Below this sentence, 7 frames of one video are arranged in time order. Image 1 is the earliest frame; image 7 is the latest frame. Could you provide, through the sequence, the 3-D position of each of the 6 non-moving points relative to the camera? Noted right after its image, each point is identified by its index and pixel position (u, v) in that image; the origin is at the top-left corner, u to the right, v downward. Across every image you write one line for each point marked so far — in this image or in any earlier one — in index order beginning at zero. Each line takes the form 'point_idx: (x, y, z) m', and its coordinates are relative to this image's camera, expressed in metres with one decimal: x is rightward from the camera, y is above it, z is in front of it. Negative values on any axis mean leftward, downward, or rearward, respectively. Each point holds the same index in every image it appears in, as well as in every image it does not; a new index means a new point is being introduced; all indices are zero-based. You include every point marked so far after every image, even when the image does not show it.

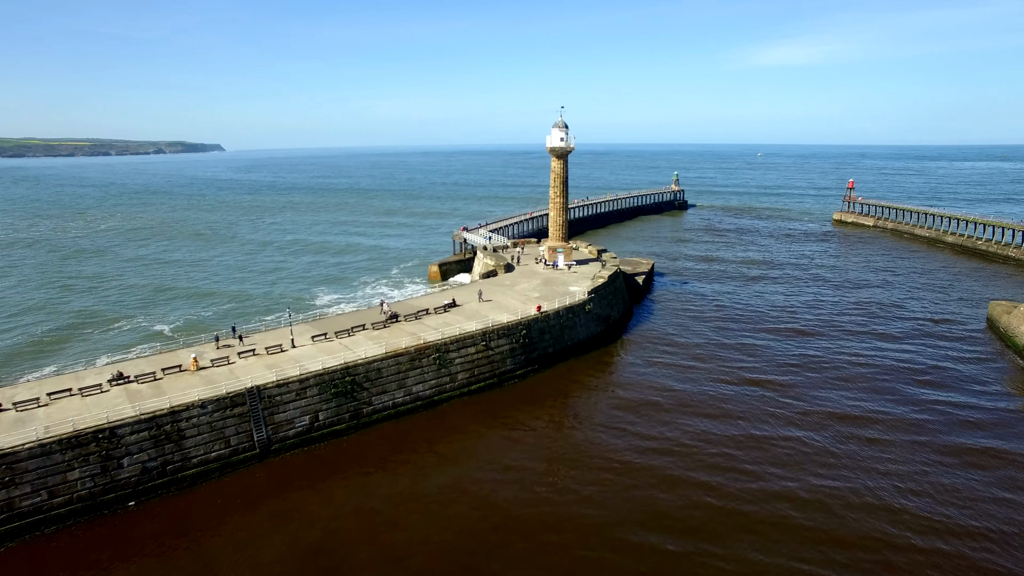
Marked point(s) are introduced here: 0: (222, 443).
0: (-8.8, -4.7, +19.7) m
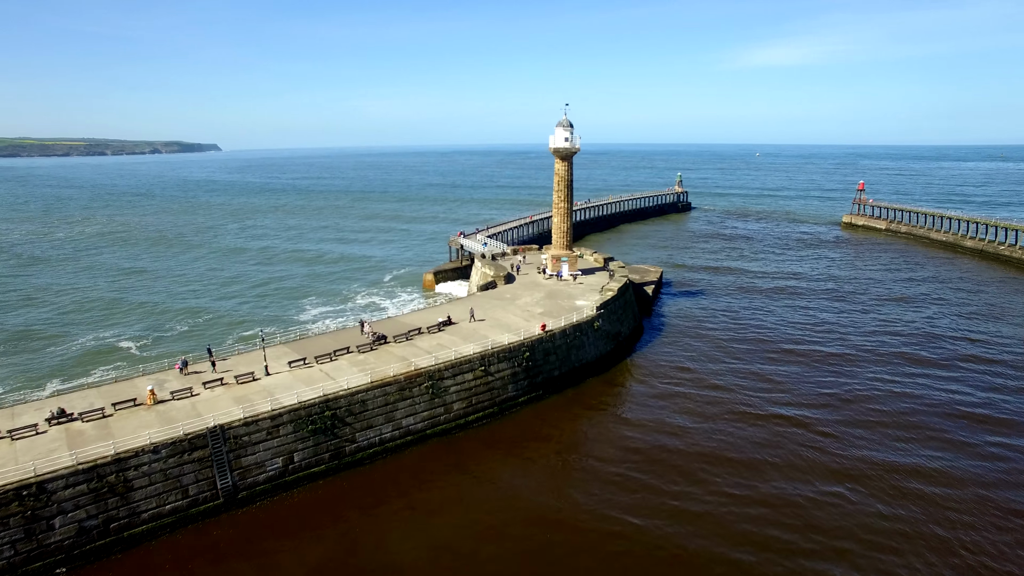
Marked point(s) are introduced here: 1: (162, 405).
0: (-8.7, -5.4, +16.9) m
1: (-10.2, -3.4, +18.8) m
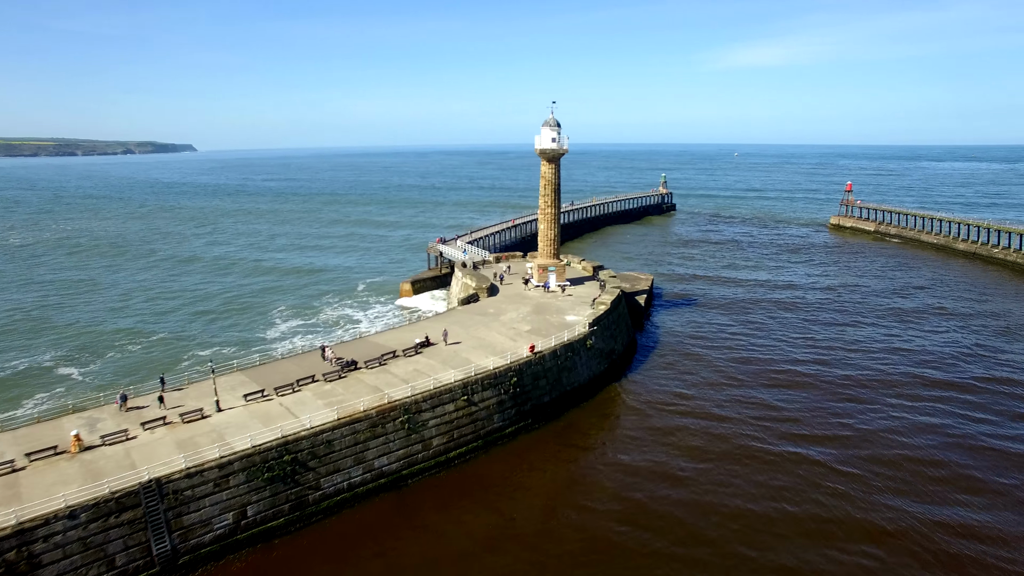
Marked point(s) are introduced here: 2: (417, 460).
0: (-8.9, -6.1, +14.1) m
1: (-10.5, -4.1, +16.0) m
2: (-2.9, -5.2, +19.6) m
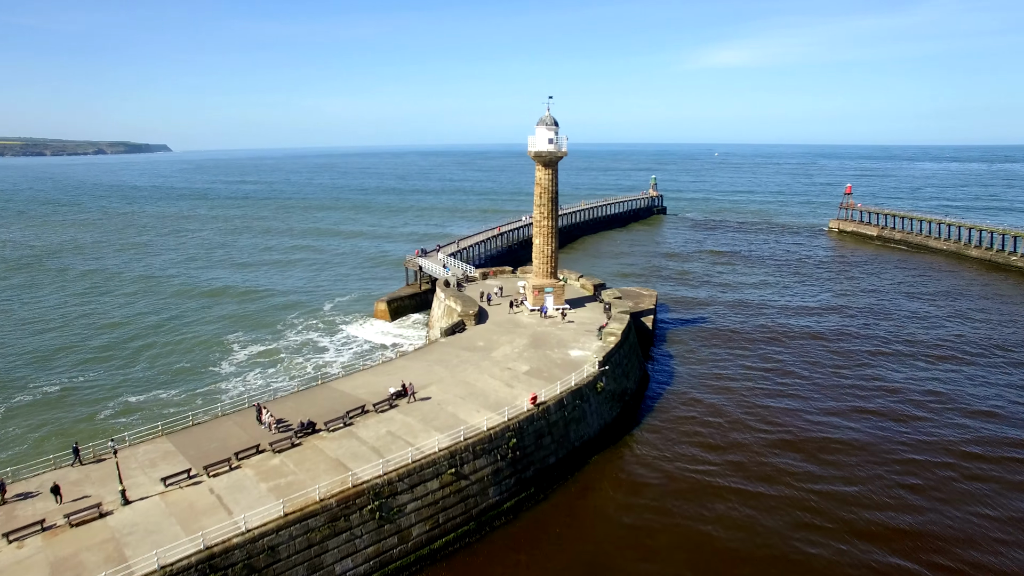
0: (-8.7, -7.2, +9.5) m
1: (-10.3, -5.3, +11.3) m
2: (-2.8, -6.3, +15.1) m
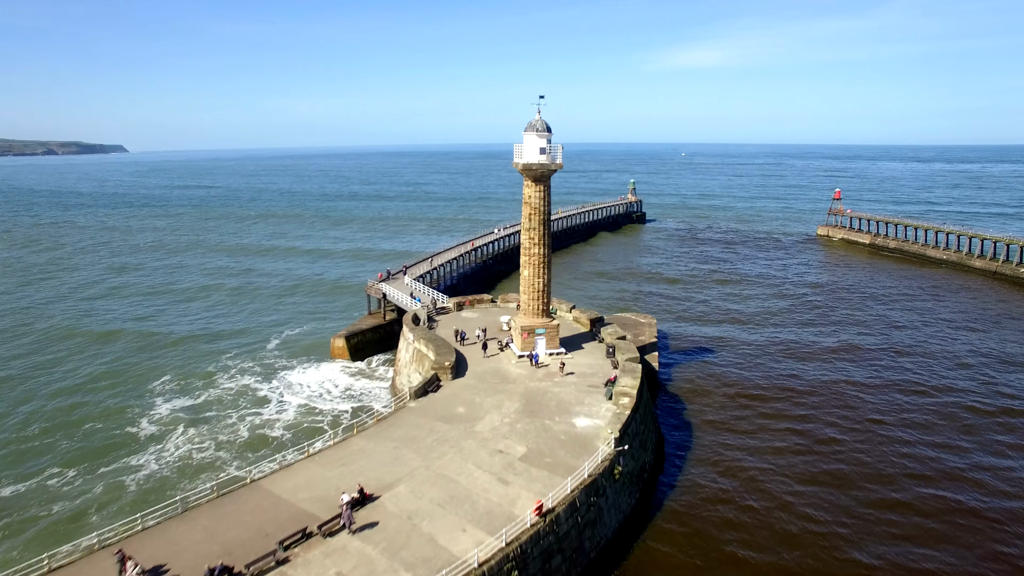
0: (-8.2, -8.8, +4.1) m
1: (-9.9, -6.9, +5.8) m
2: (-2.6, -7.8, +10.0) m
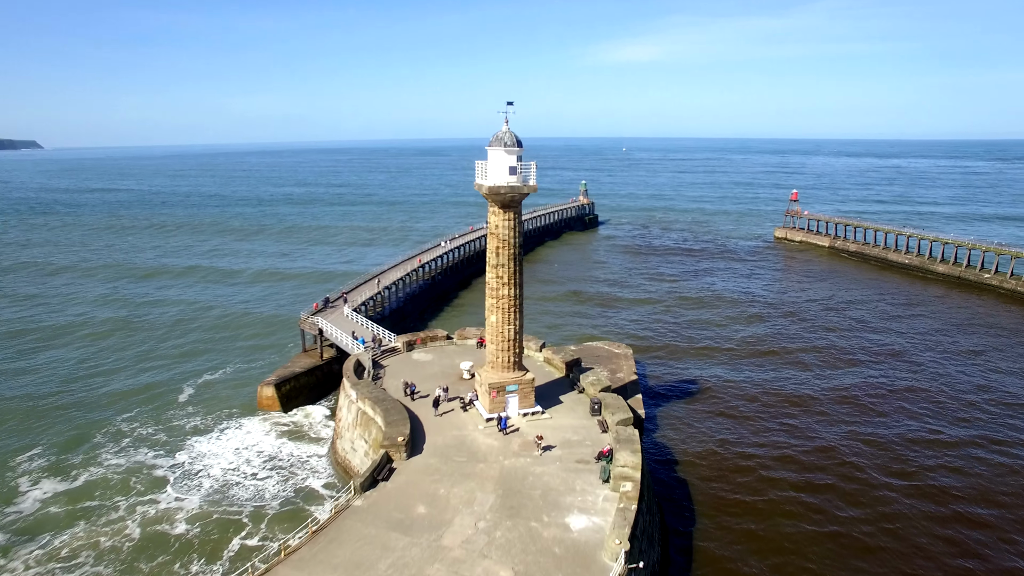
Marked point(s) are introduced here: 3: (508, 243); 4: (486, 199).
0: (-7.3, -10.5, -0.6) m
1: (-9.2, -8.6, +1.0) m
2: (-2.3, -9.4, +5.8) m
3: (-0.1, +1.3, +18.5) m
4: (-0.8, +2.5, +18.2) m
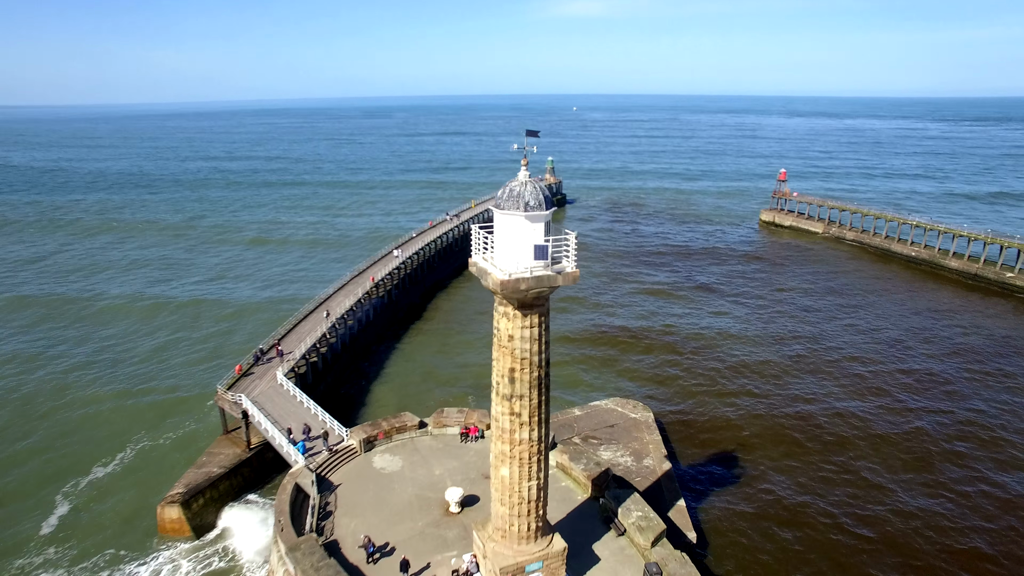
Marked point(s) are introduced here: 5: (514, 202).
0: (-5.2, -14.4, -7.1) m
1: (-7.2, -12.5, -5.8) m
2: (-0.7, -12.7, -0.4) m
3: (+0.3, -1.2, +11.7) m
4: (-0.3, -0.1, +11.3) m
5: (0.0, +1.4, +10.9) m
